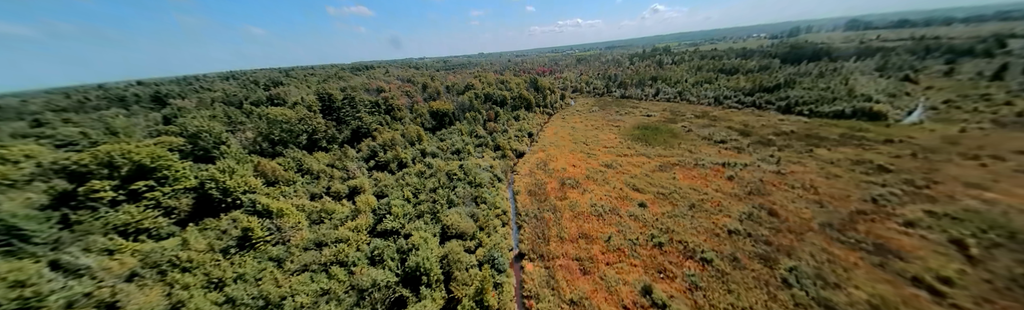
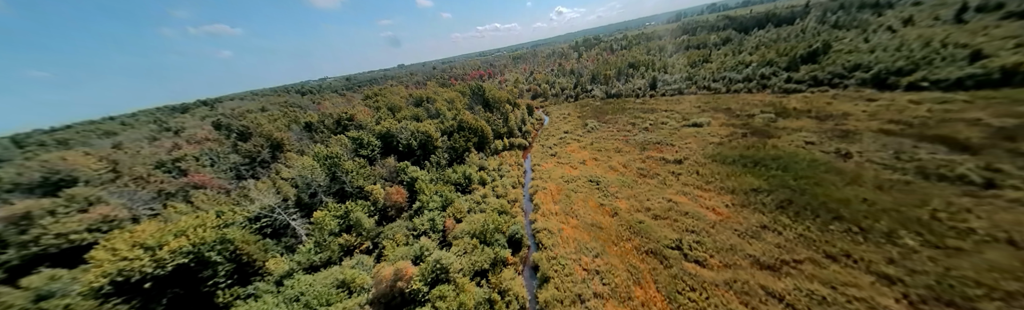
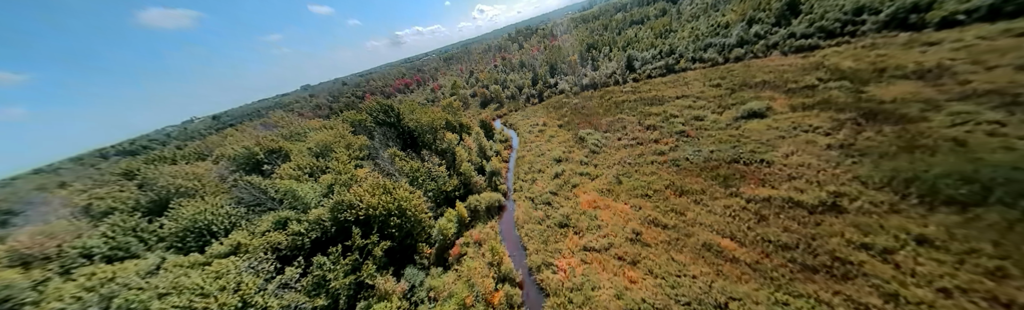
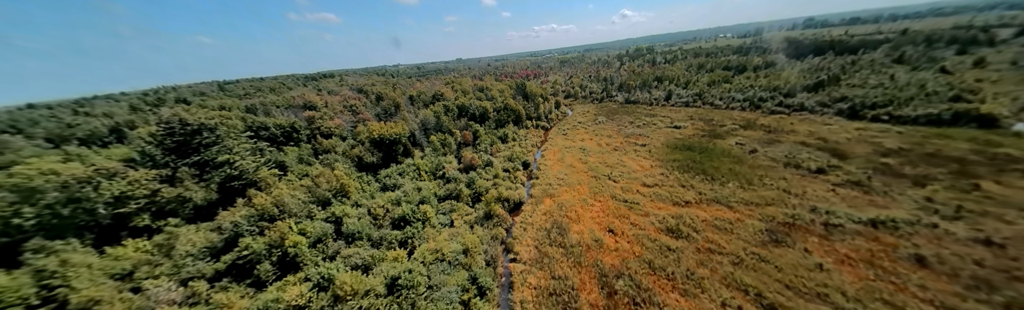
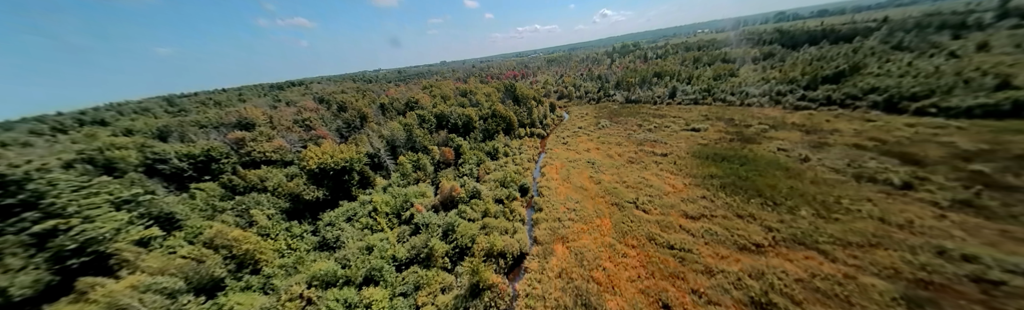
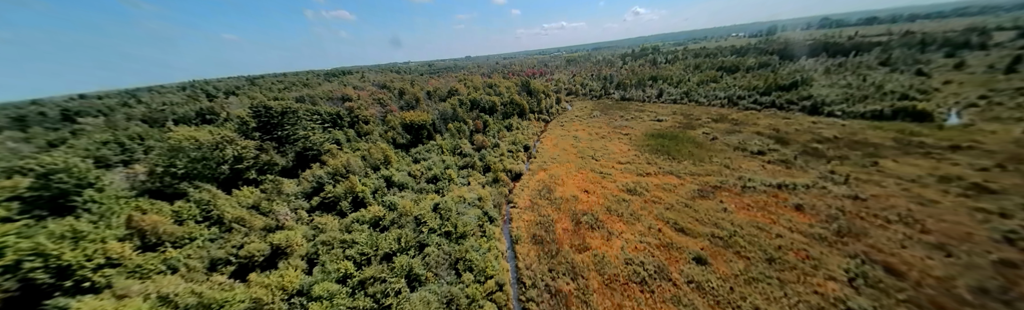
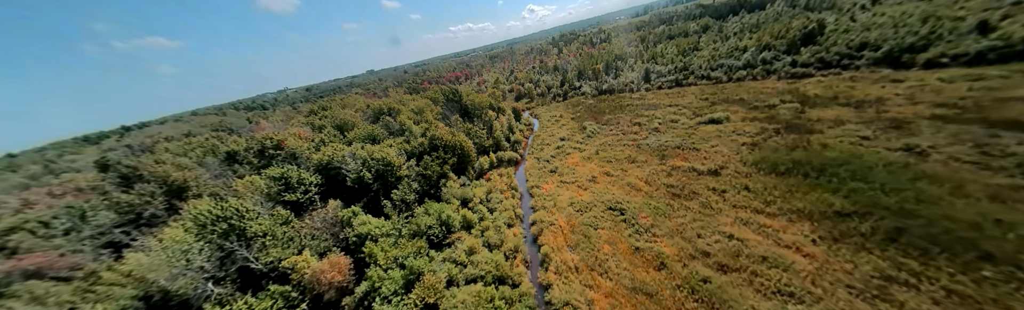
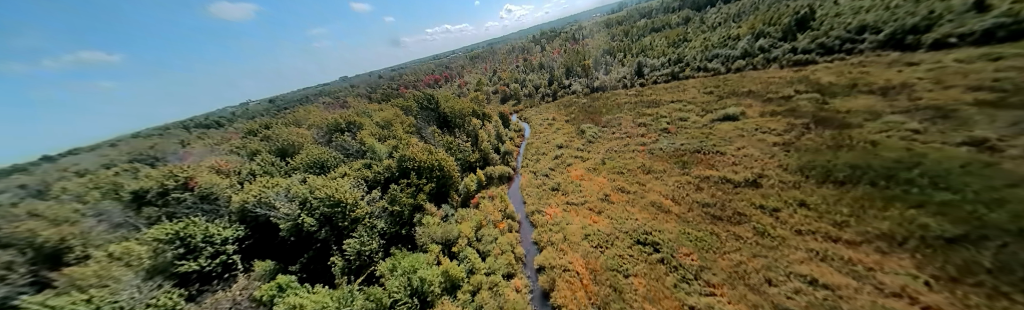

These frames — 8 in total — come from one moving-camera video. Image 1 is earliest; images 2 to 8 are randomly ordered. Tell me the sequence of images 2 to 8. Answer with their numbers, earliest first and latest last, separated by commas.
6, 4, 5, 2, 7, 8, 3
